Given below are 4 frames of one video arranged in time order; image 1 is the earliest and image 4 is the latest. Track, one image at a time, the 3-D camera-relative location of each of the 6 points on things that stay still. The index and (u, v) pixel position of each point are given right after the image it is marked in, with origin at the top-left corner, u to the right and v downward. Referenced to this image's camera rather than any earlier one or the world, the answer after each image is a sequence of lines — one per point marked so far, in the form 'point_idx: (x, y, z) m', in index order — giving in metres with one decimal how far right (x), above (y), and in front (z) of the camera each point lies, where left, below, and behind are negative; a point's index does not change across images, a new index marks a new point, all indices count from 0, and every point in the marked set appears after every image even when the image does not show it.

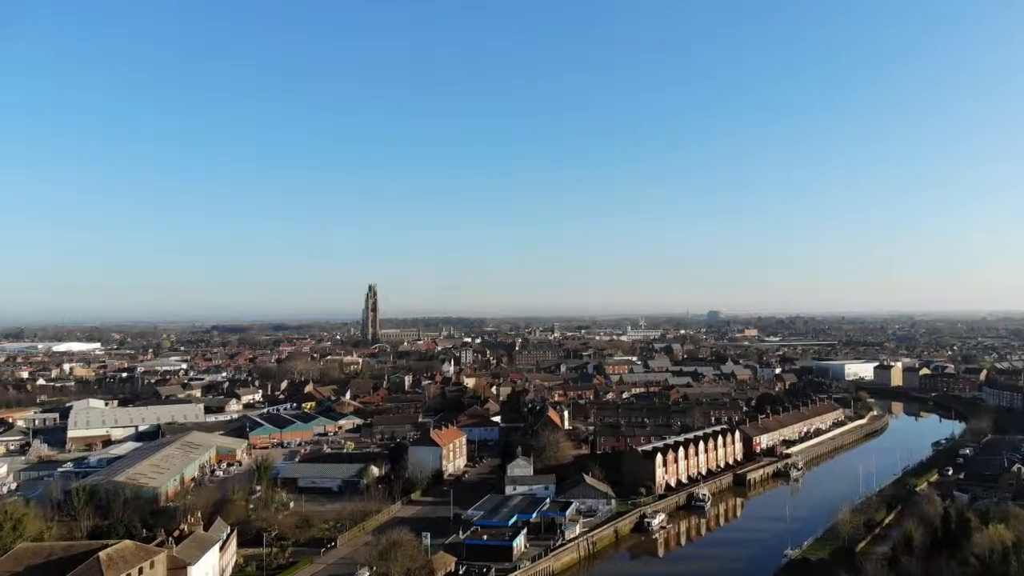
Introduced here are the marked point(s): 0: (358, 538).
0: (-3.5, -5.8, +17.2) m
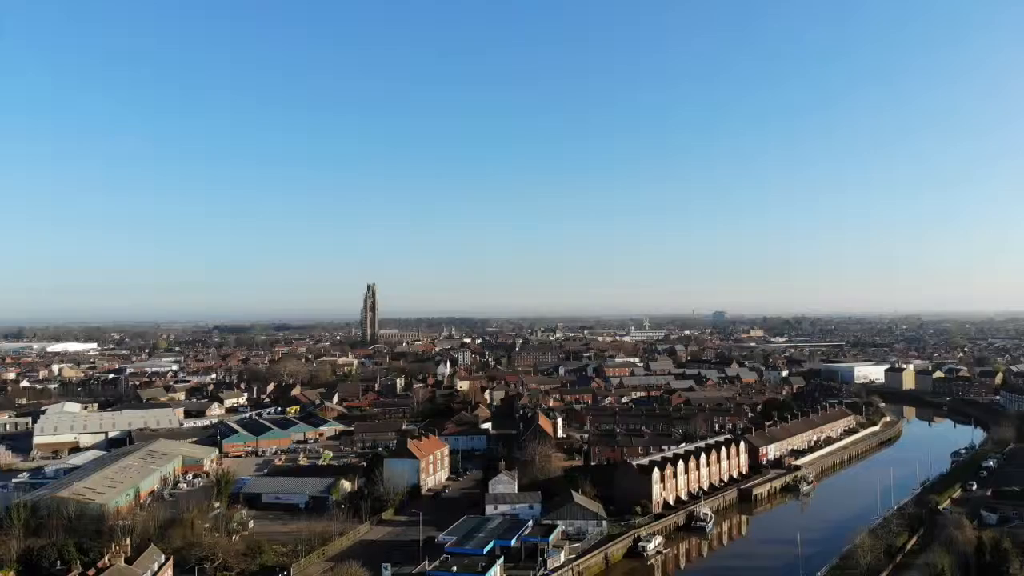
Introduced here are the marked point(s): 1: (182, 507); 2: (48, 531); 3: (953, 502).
0: (-4.0, -5.7, +15.3) m
1: (-8.5, -5.7, +19.2) m
2: (-10.7, -5.6, +17.2) m
3: (+11.8, -5.7, +20.0) m
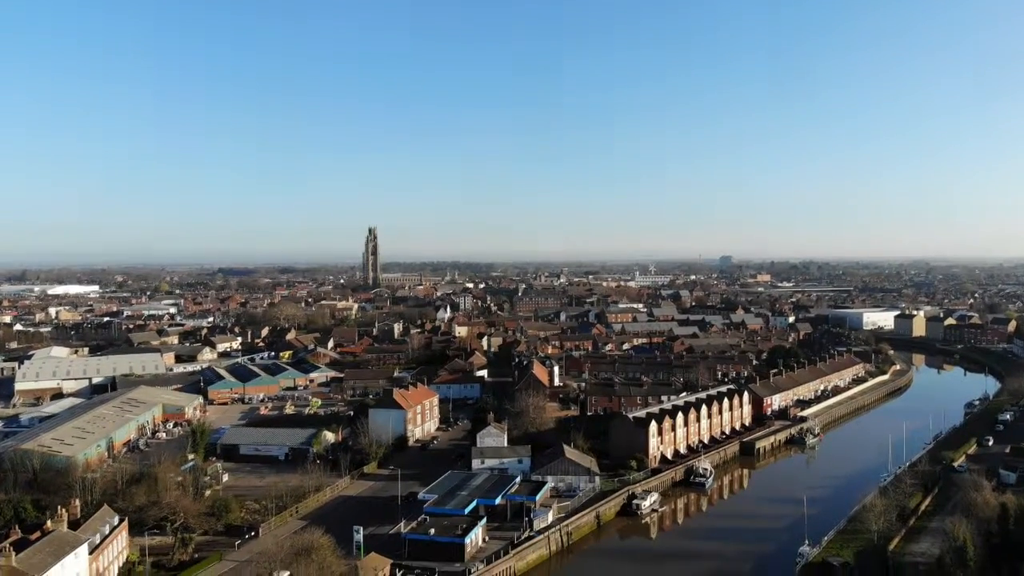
0: (-4.4, -4.6, +14.3) m
1: (-8.8, -4.2, +18.3) m
2: (-11.0, -4.3, +16.3) m
3: (+11.5, -4.3, +18.9) m
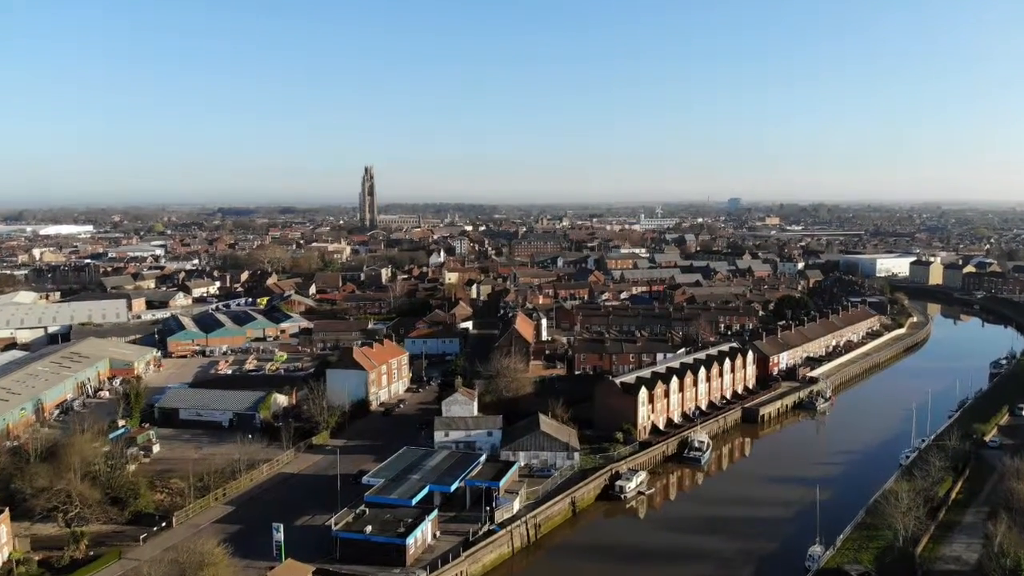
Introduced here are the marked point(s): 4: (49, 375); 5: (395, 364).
0: (-5.0, -3.7, +12.2) m
1: (-9.4, -3.0, +16.2) m
2: (-11.7, -3.3, +14.3) m
3: (+10.9, -3.2, +16.6) m
4: (-12.3, -2.3, +19.8) m
5: (-3.1, -2.0, +19.5) m
